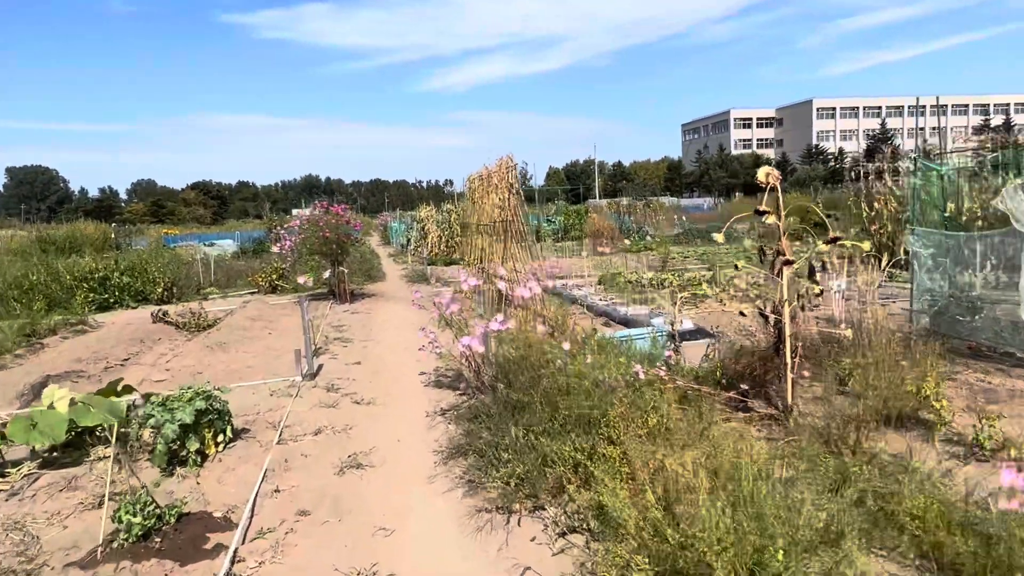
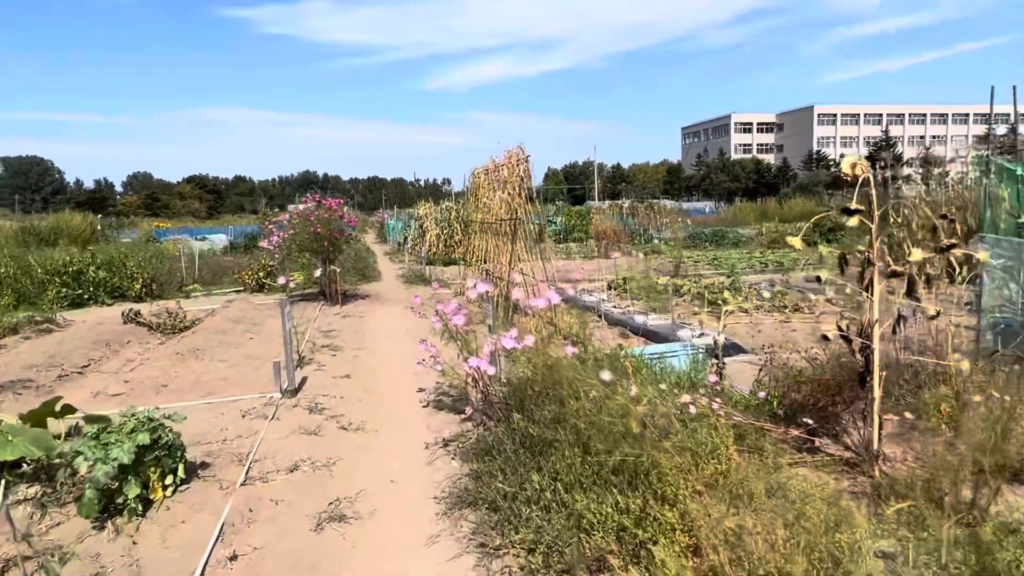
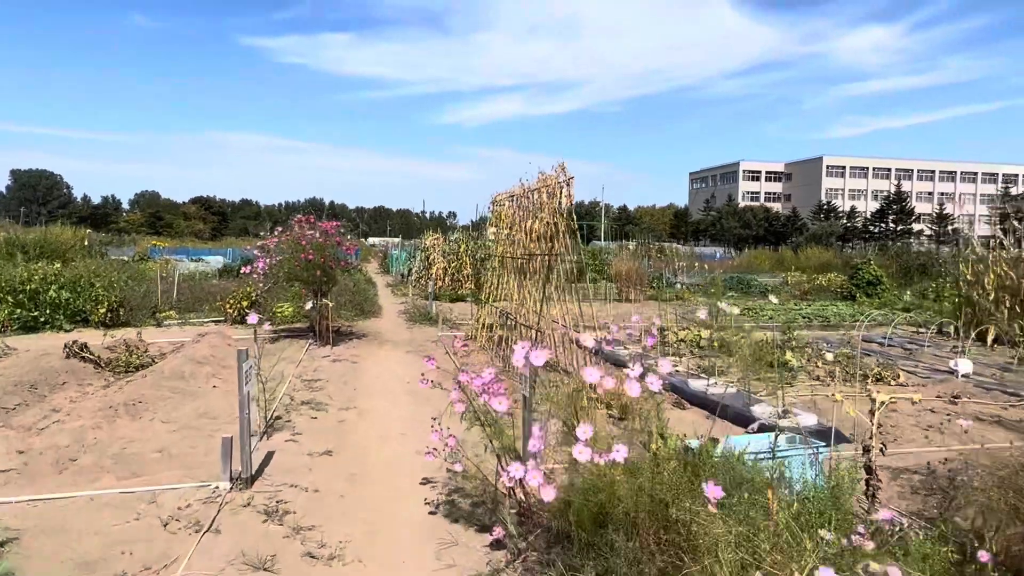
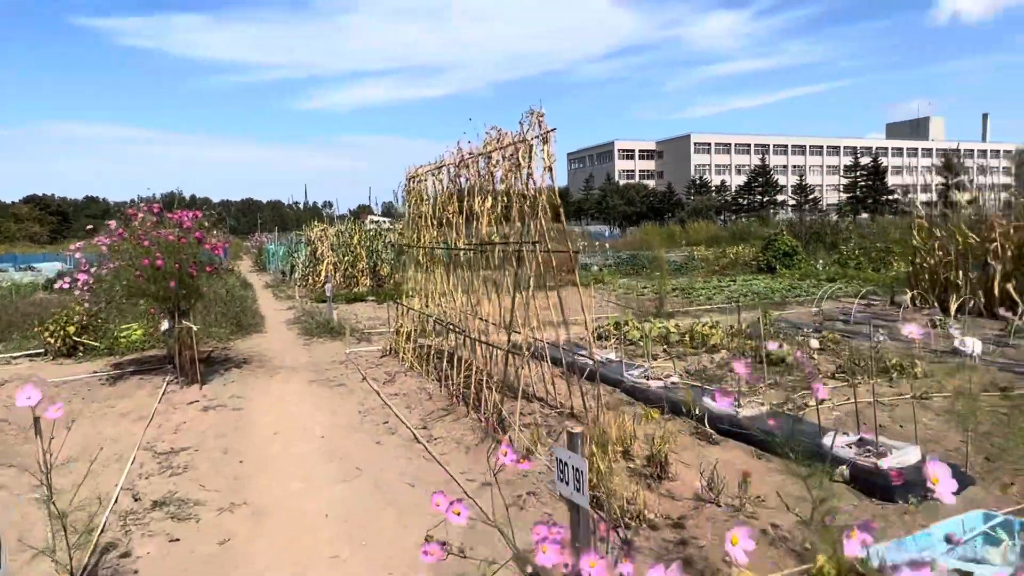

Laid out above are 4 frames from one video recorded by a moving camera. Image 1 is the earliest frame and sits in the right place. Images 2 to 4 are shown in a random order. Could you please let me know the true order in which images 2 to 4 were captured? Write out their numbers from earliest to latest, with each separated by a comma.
2, 3, 4
